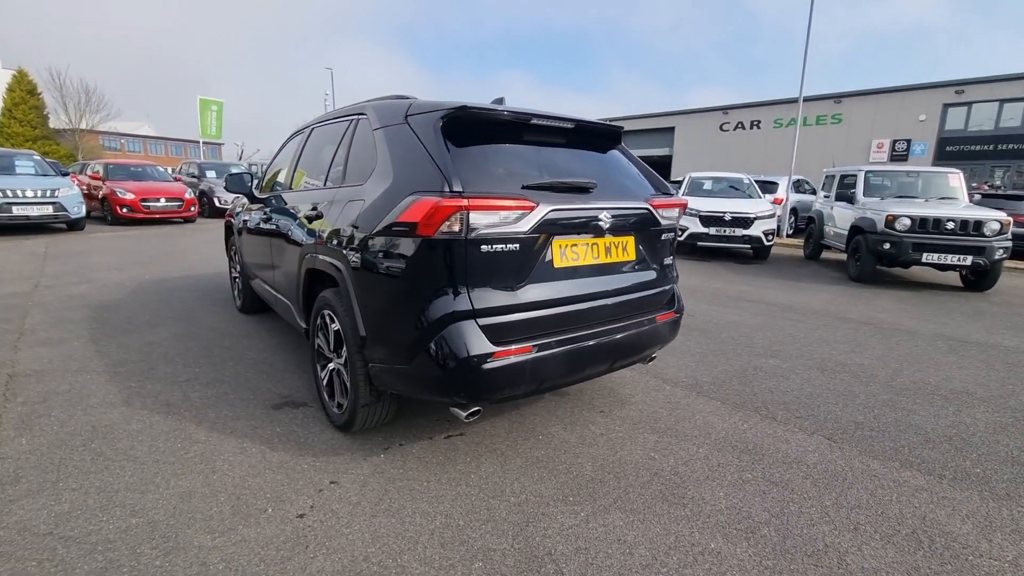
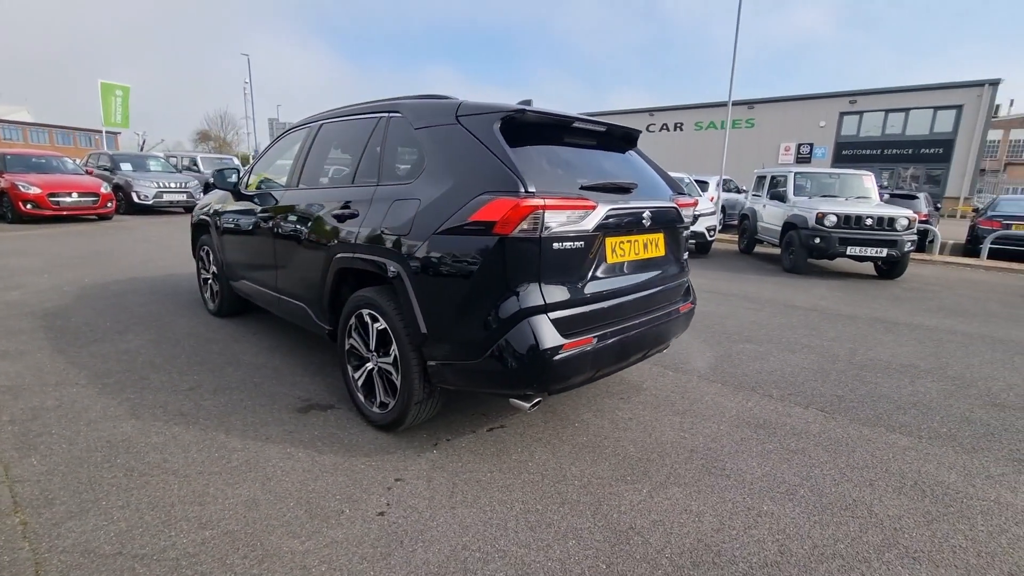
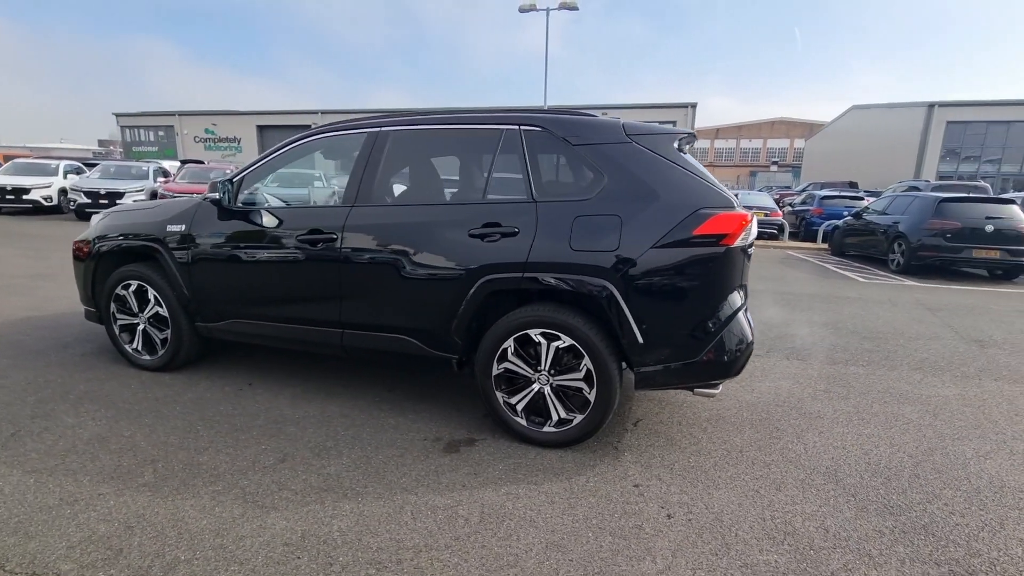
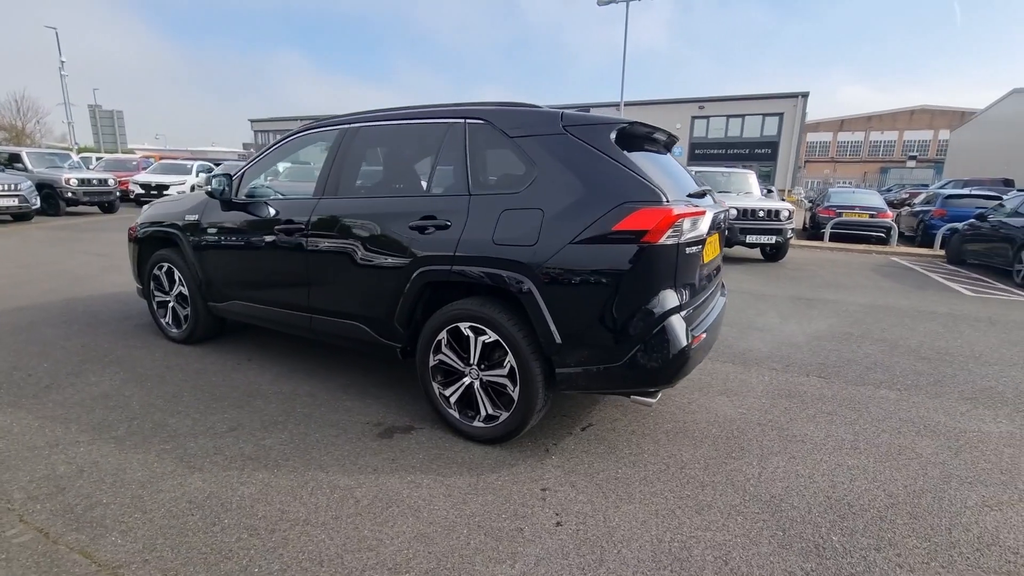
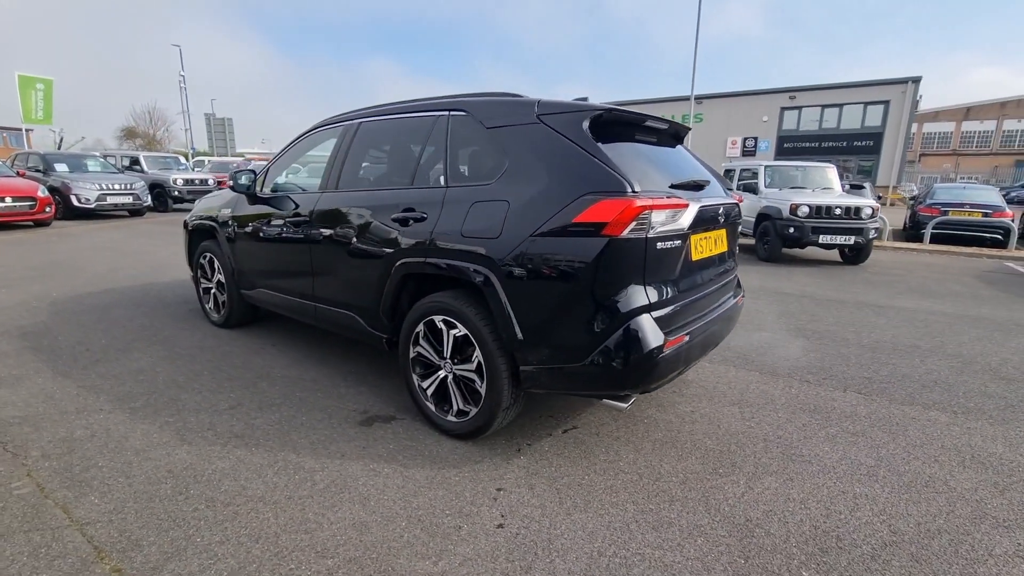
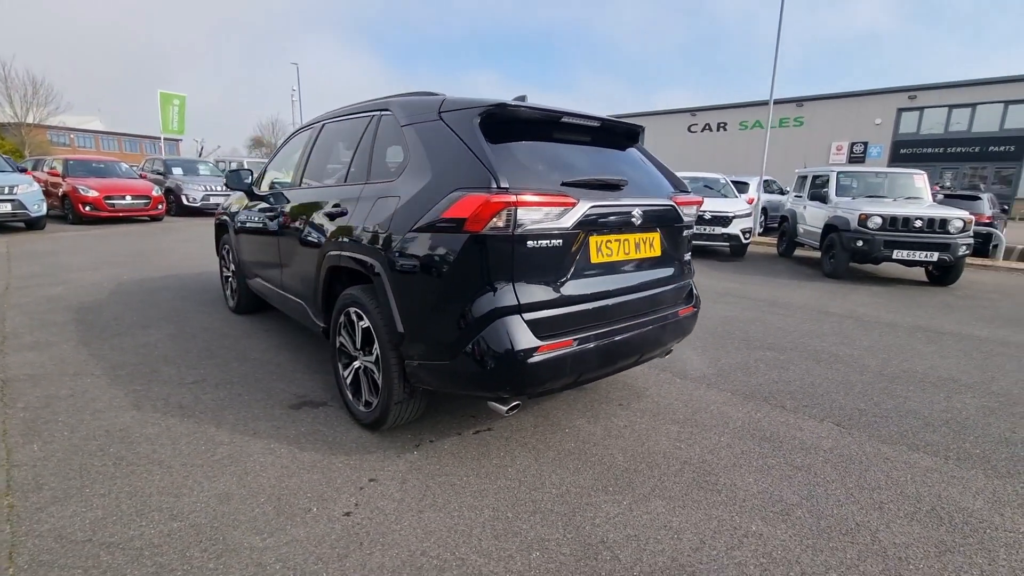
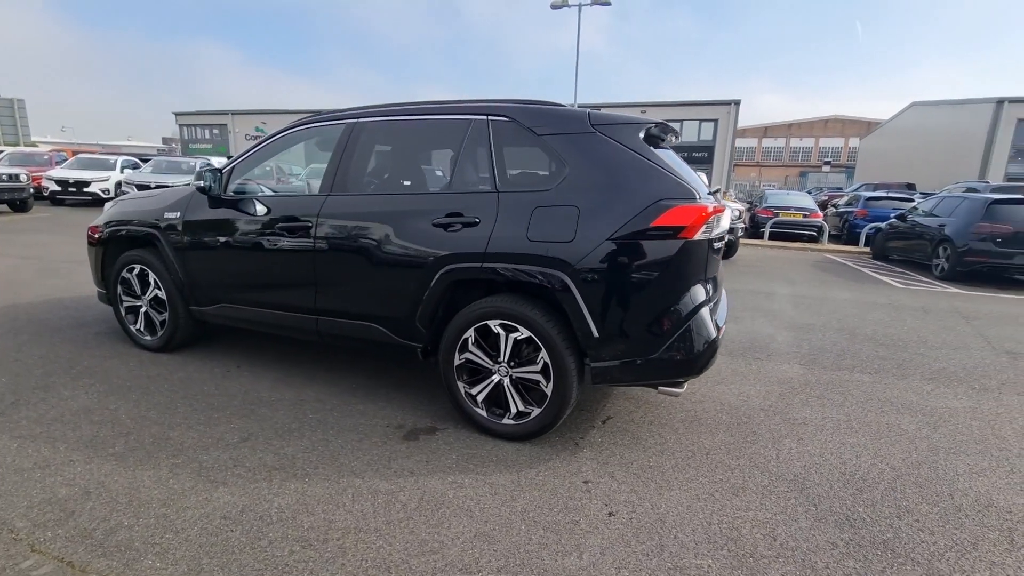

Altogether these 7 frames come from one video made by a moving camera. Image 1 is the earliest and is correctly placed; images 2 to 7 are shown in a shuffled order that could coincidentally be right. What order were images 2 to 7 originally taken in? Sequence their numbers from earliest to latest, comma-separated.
6, 2, 5, 4, 7, 3
